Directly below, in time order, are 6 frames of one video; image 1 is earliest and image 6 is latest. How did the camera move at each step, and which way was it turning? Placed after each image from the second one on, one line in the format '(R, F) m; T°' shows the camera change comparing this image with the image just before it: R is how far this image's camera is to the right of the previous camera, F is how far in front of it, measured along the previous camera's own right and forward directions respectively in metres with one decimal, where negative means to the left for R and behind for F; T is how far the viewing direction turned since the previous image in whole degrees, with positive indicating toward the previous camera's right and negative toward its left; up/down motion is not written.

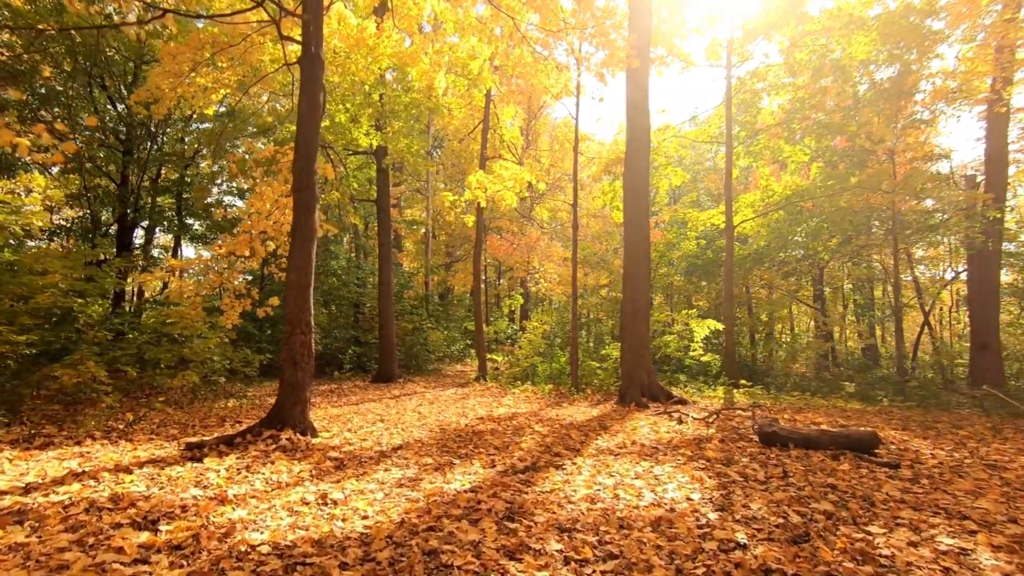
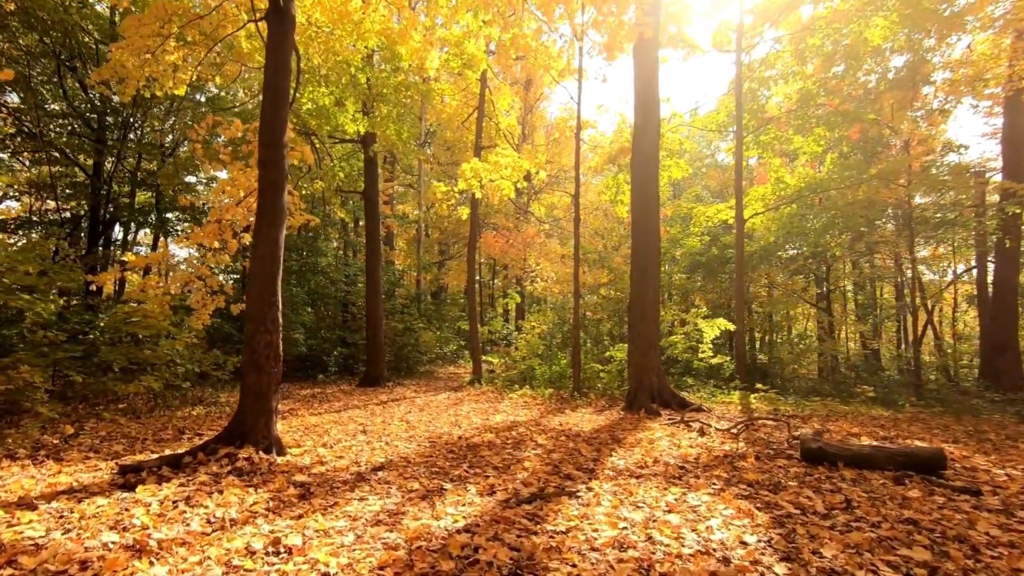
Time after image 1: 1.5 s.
(-0.1, +0.7) m; +1°
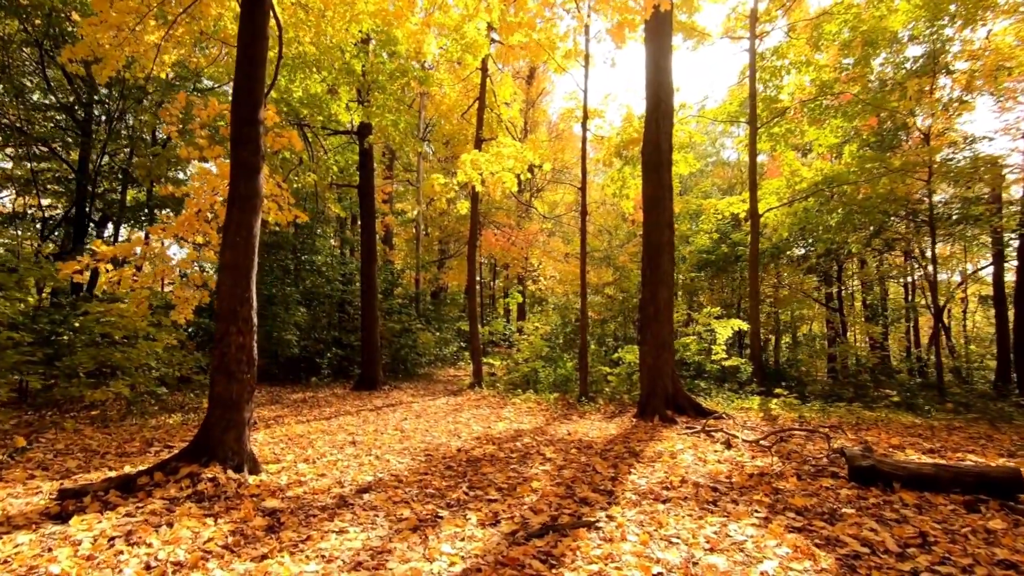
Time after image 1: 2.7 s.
(0.0, +0.5) m; 0°
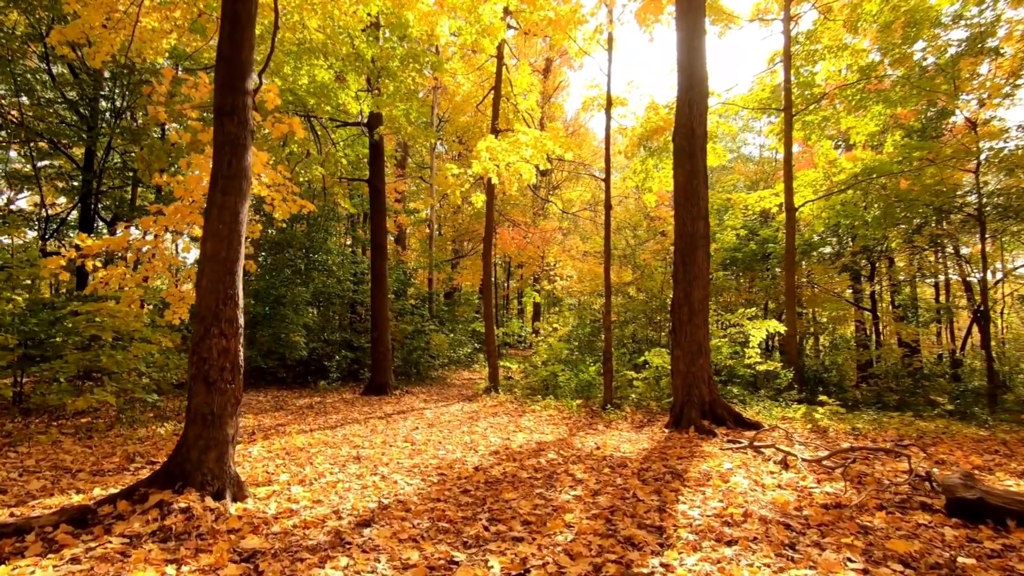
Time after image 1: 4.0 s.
(-0.1, +0.6) m; -1°
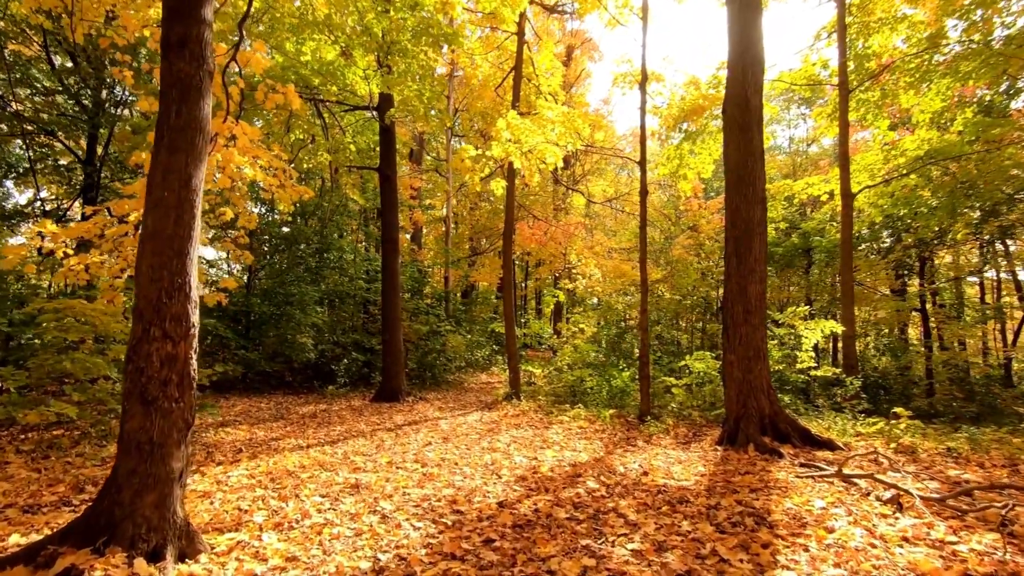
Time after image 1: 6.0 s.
(-0.1, +0.9) m; -2°
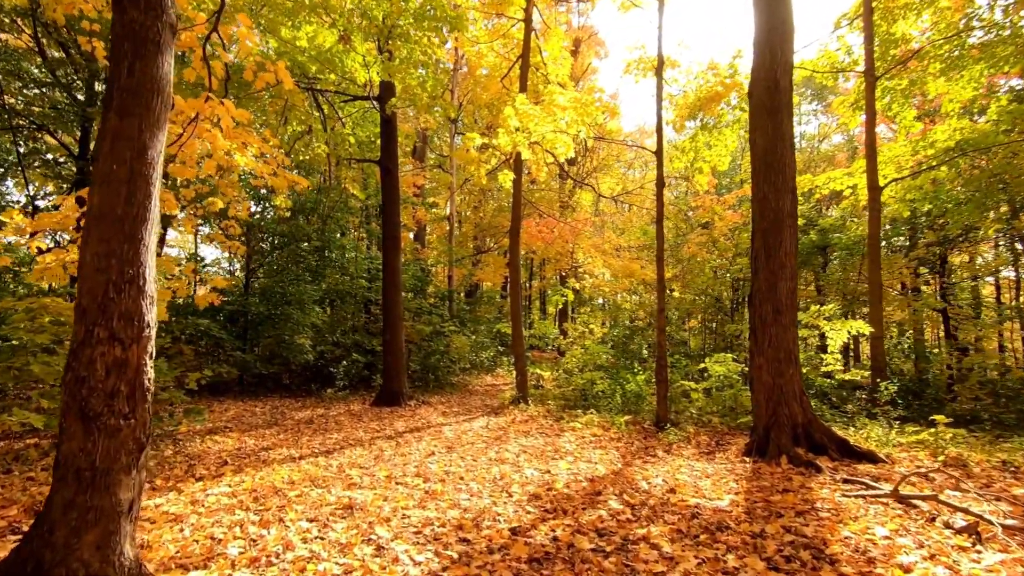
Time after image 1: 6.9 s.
(-0.1, +0.5) m; 0°
